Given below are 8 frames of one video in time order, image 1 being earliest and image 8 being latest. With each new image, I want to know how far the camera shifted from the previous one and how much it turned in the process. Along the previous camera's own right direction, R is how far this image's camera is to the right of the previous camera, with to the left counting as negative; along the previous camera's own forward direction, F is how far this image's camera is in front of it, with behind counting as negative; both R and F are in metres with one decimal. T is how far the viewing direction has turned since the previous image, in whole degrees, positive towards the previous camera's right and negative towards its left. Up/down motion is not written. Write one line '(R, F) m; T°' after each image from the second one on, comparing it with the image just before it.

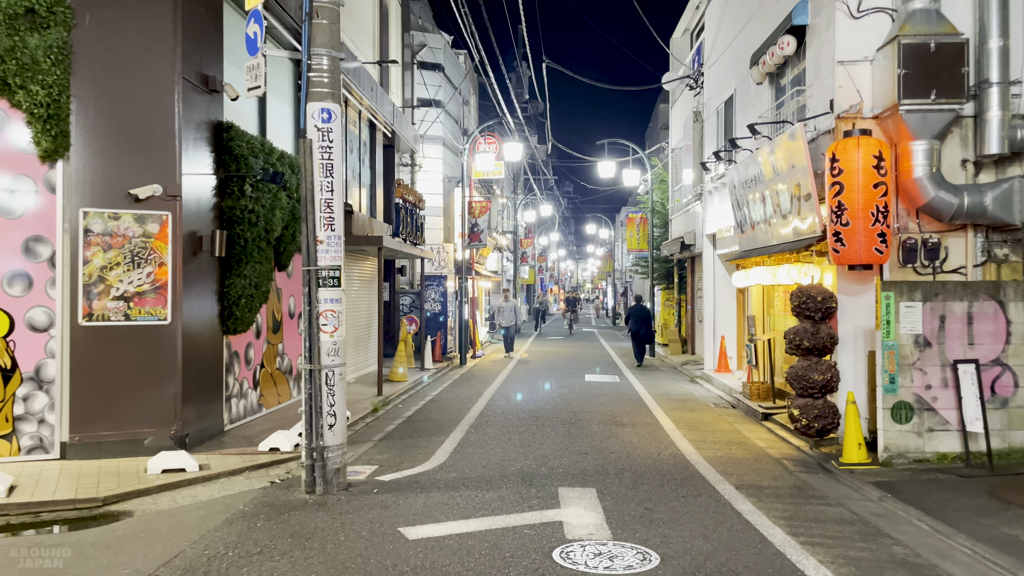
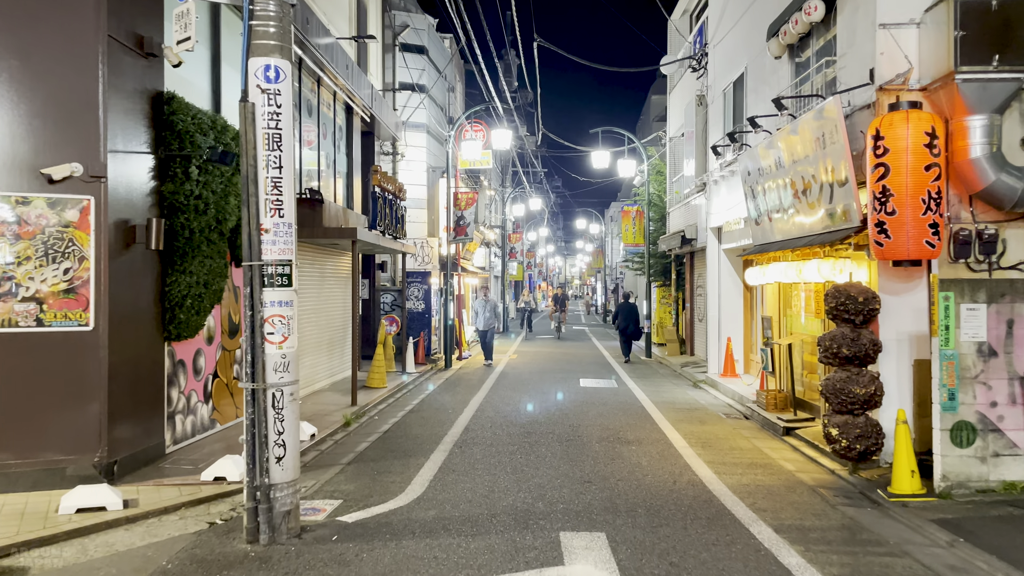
(0.0, +1.2) m; +1°
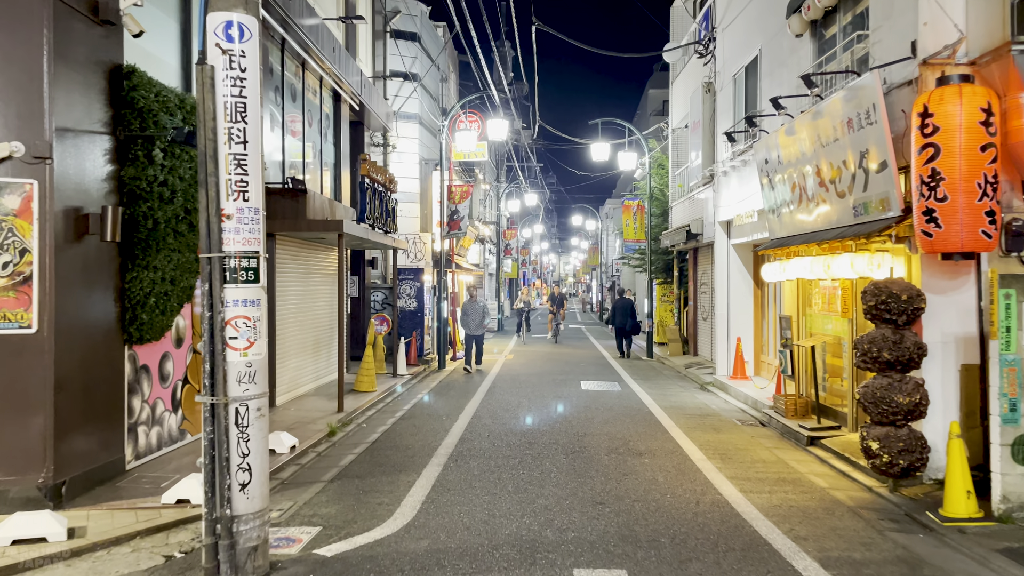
(-0.1, +0.8) m; 0°
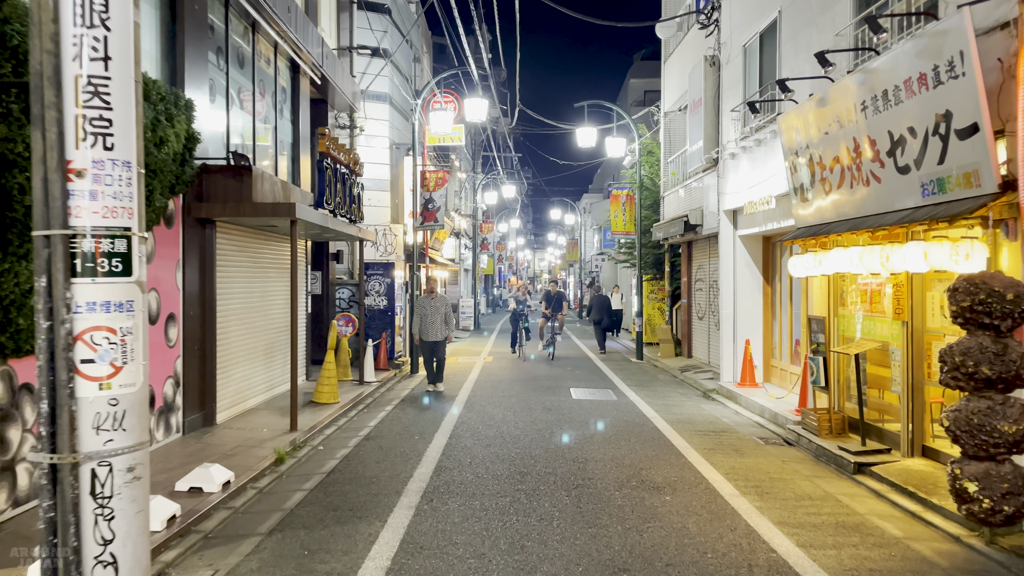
(-0.1, +1.5) m; +2°
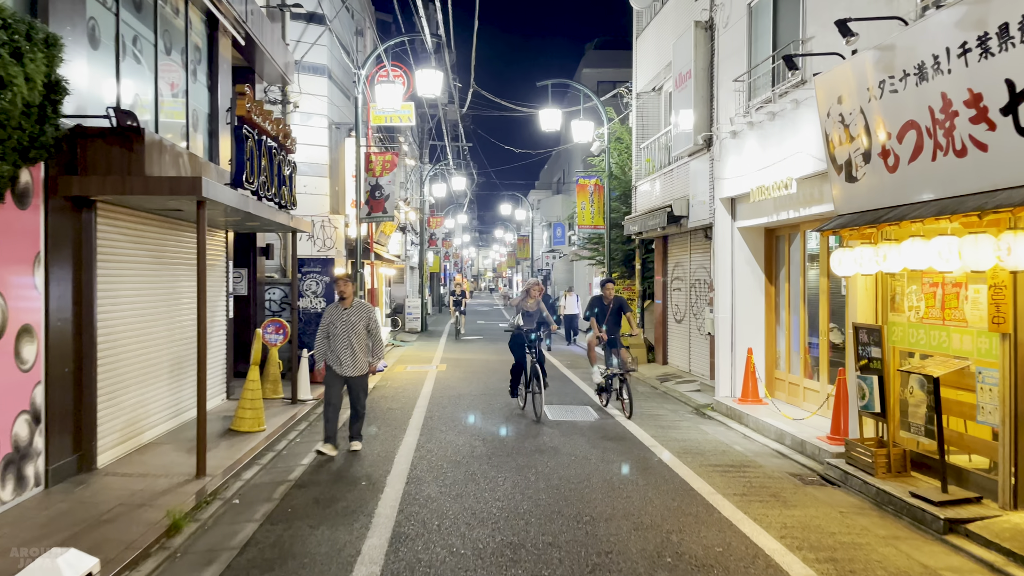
(-0.3, +1.8) m; +4°
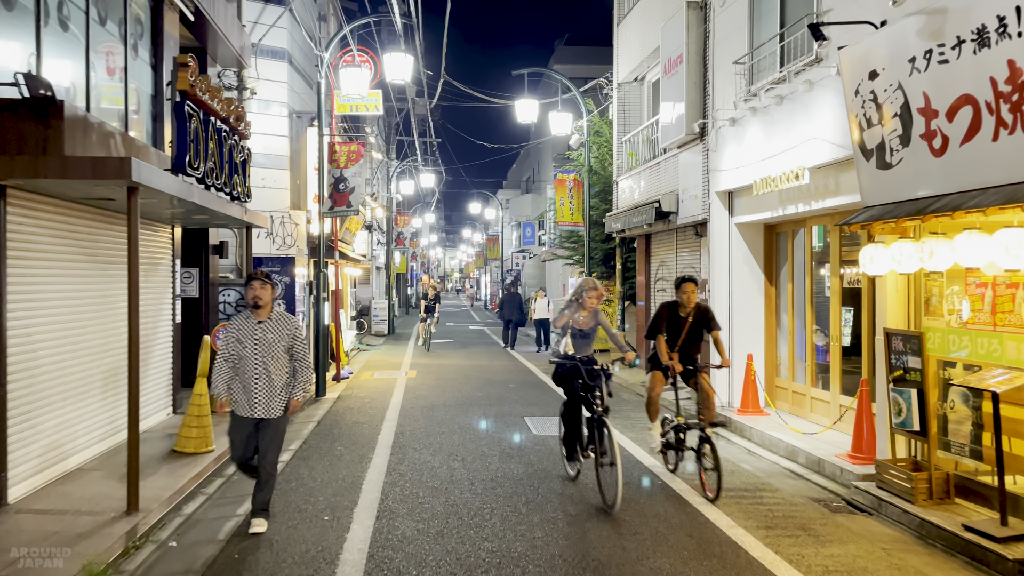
(-0.2, +0.9) m; +2°
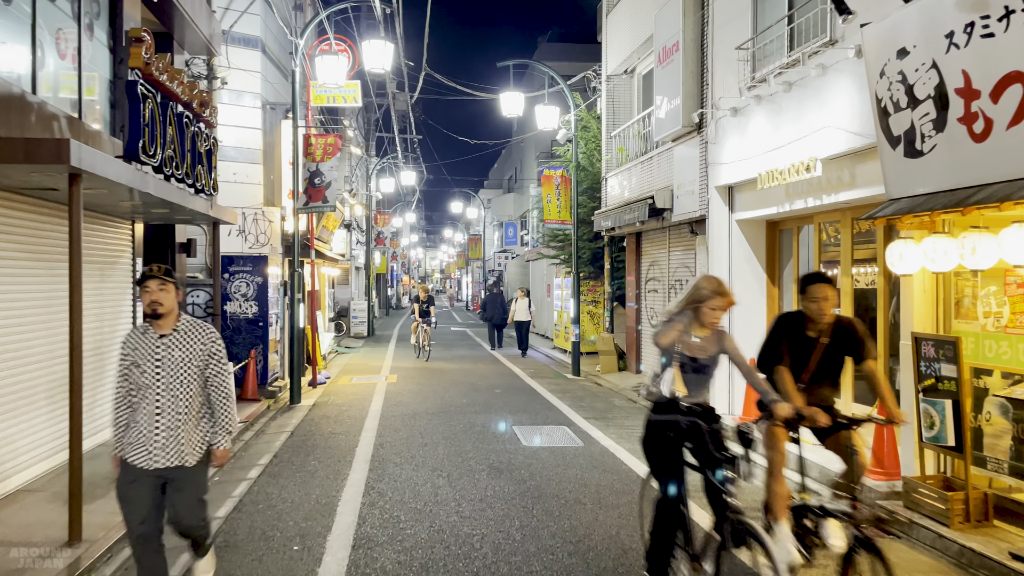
(-0.1, +0.6) m; +1°
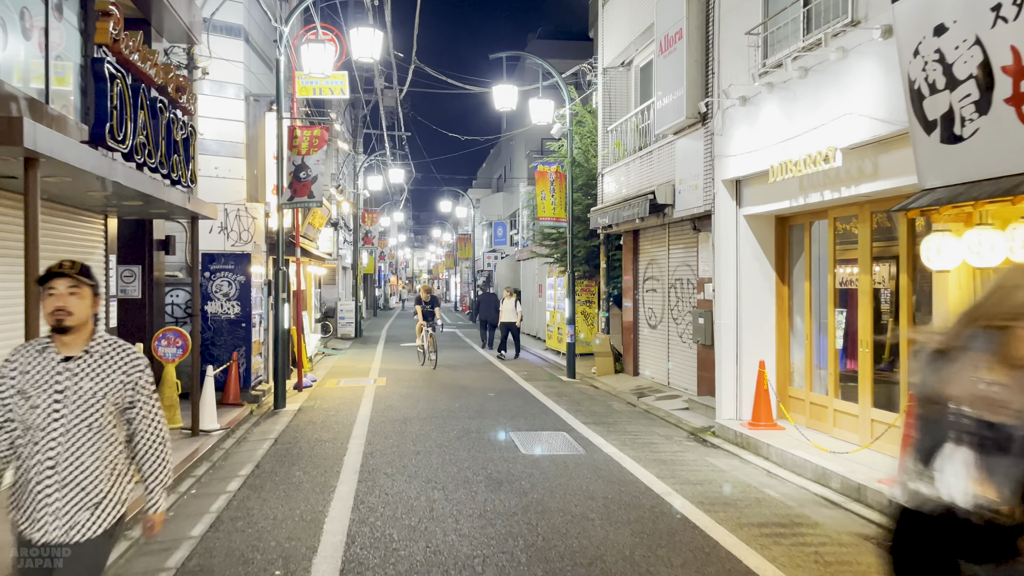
(-0.1, +0.5) m; +1°
